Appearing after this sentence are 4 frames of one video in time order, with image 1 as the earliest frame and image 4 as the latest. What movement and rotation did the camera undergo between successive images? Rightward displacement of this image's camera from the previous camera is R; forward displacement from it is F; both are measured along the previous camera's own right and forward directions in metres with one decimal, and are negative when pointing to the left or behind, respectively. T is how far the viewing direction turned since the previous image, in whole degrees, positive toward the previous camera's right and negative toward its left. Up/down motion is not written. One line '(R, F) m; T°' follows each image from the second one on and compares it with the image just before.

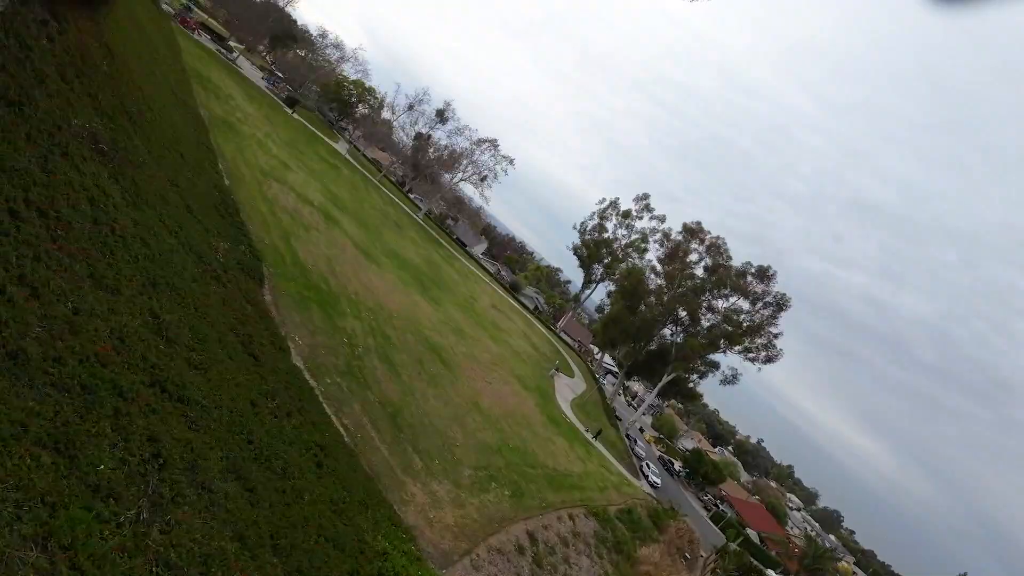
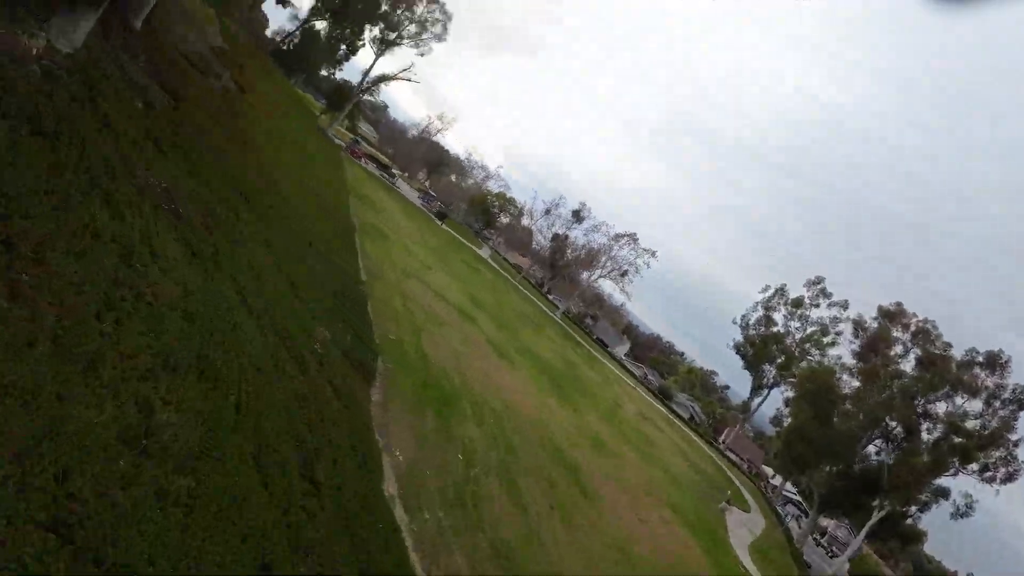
(-0.8, +6.9) m; -18°
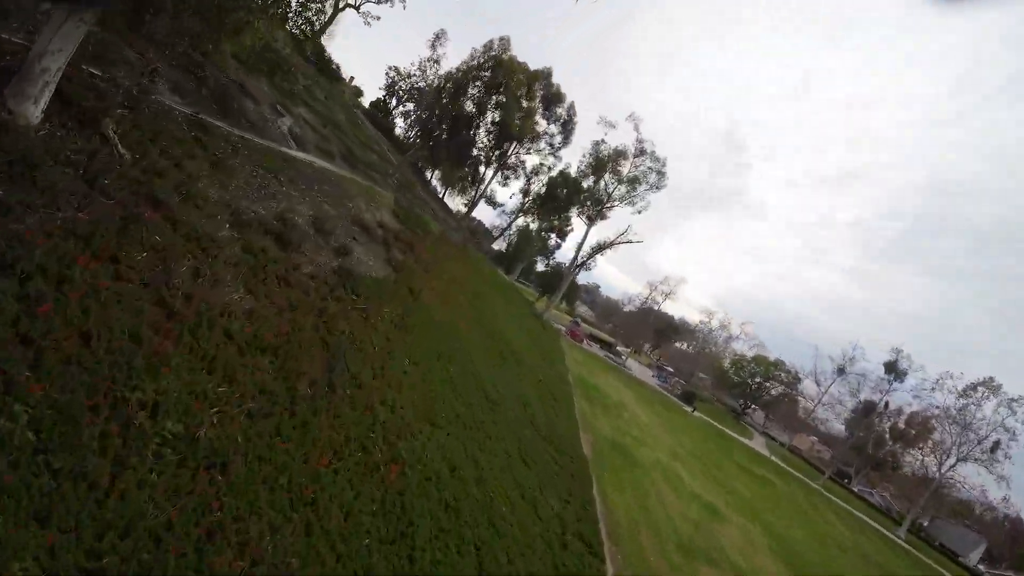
(-5.4, +16.0) m; -27°
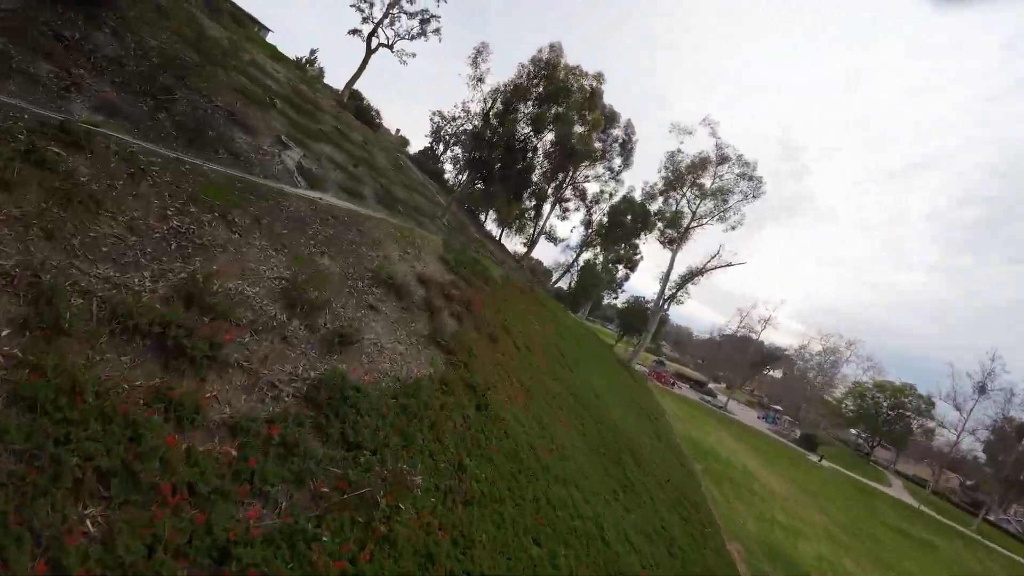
(-1.2, +5.9) m; -7°
